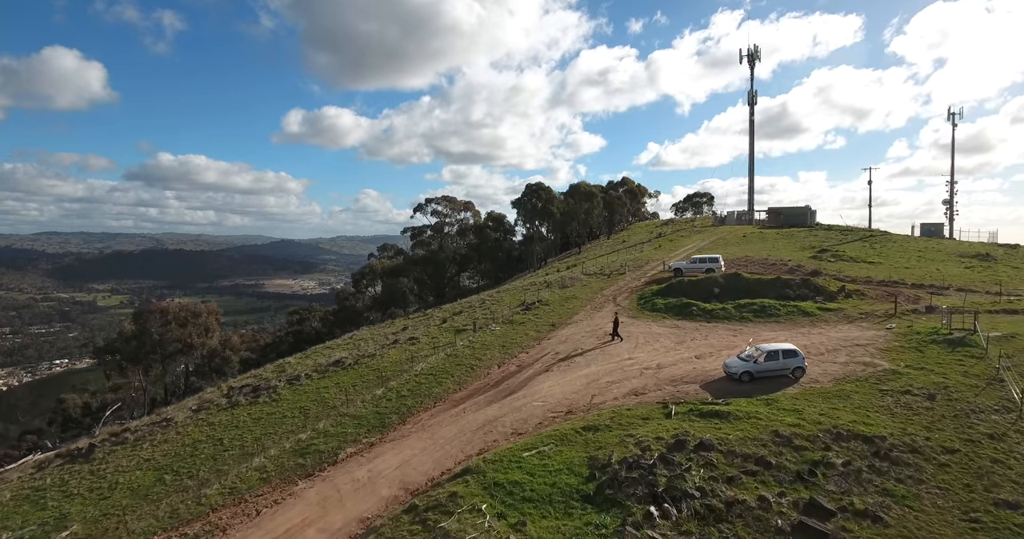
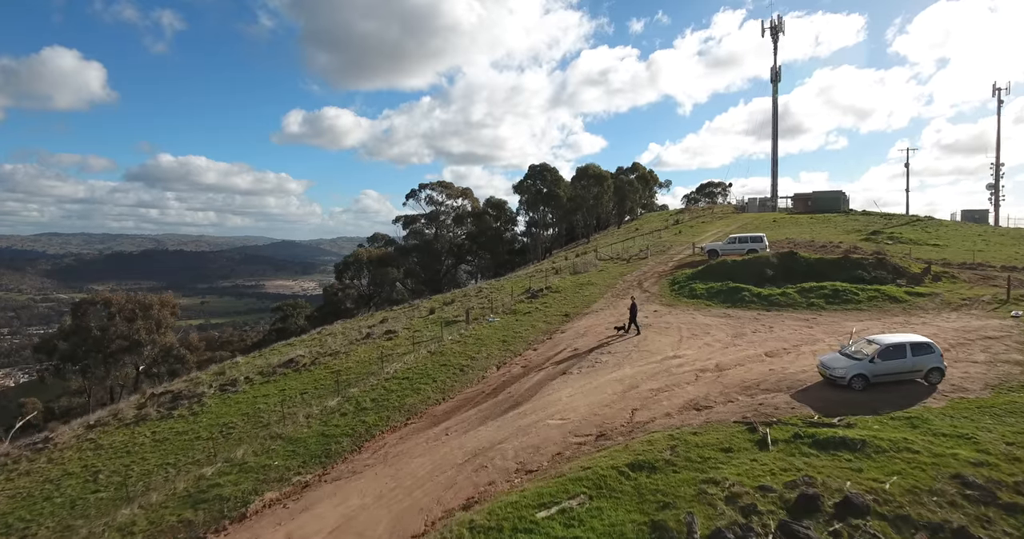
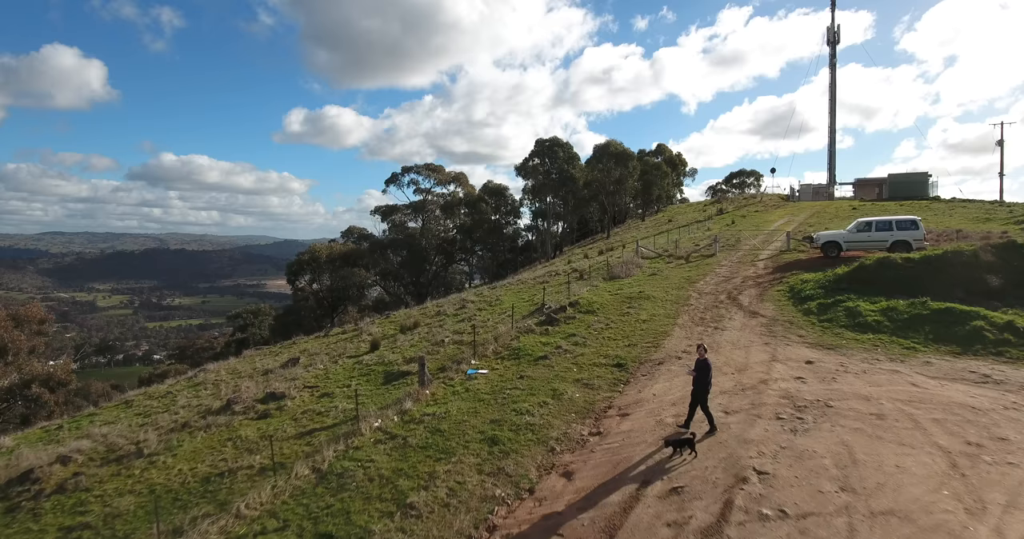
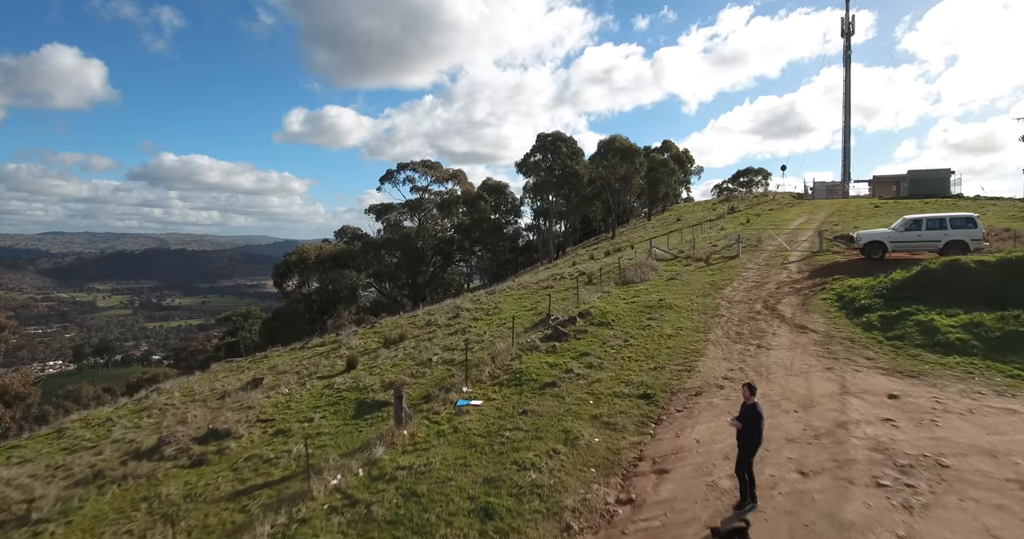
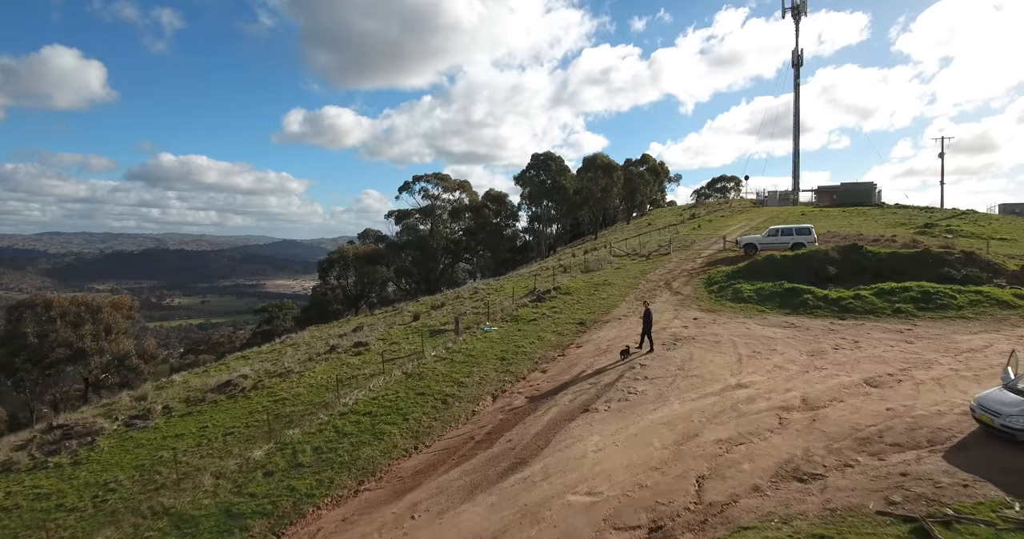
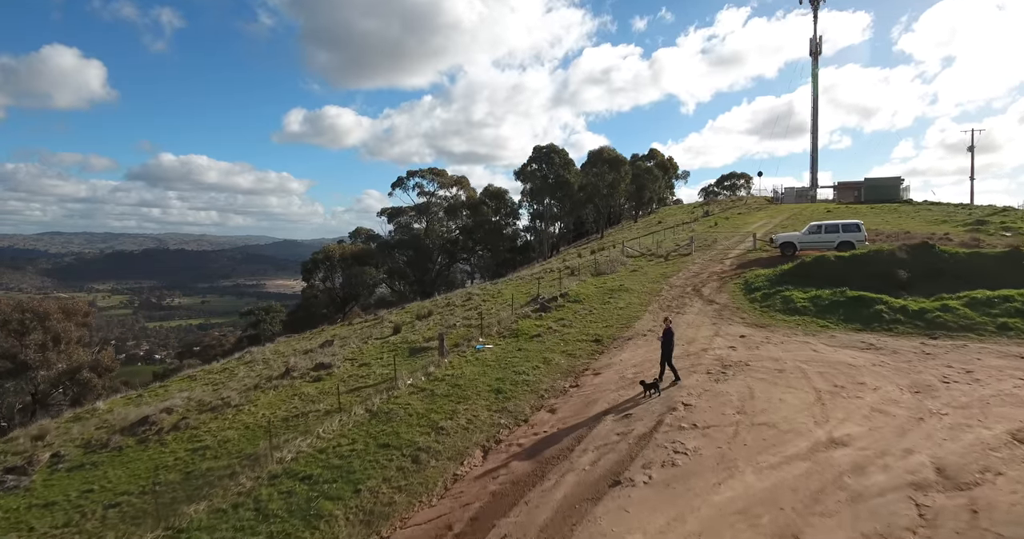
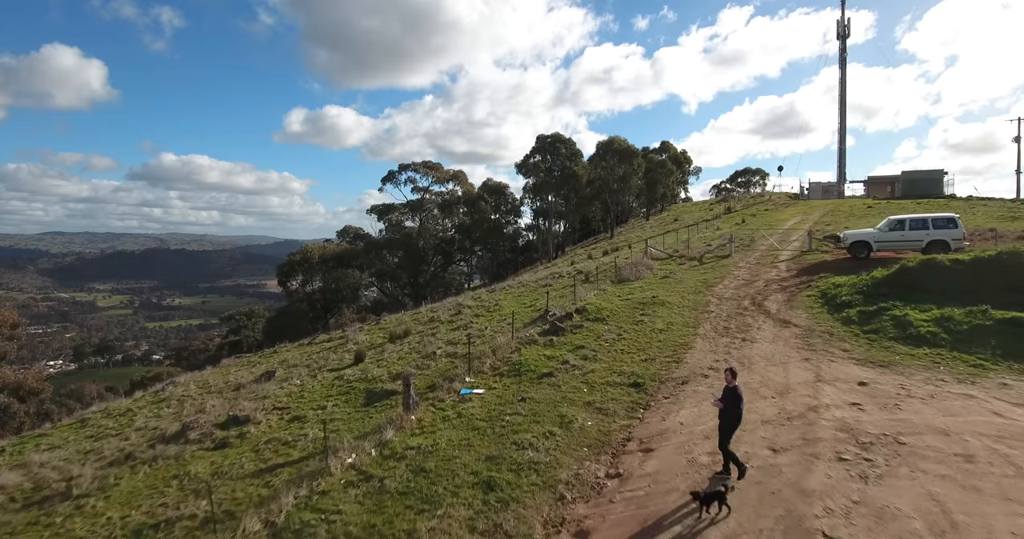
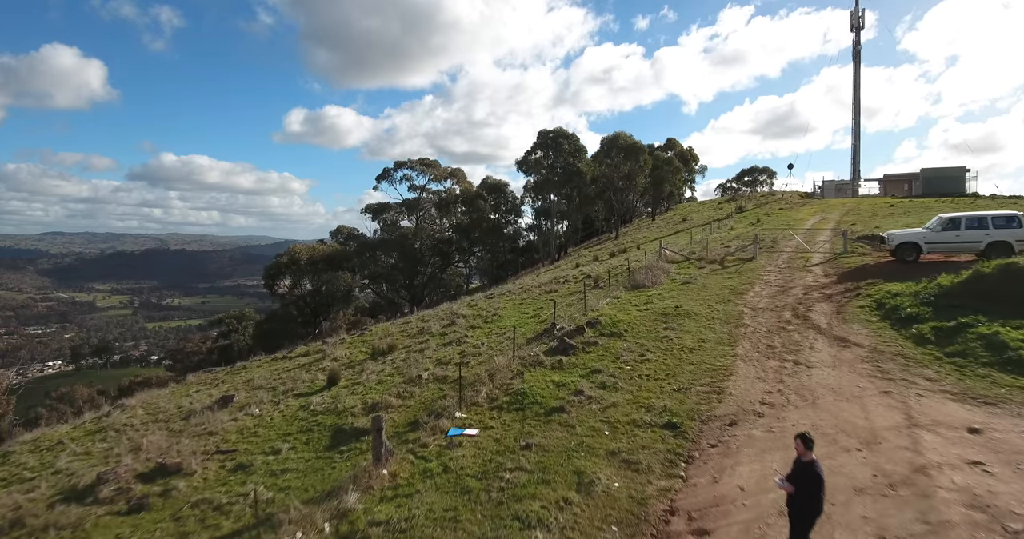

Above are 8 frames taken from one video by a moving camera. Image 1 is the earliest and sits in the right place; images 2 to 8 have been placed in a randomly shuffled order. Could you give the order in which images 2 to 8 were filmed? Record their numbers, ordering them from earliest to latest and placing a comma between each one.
2, 5, 6, 3, 7, 4, 8
